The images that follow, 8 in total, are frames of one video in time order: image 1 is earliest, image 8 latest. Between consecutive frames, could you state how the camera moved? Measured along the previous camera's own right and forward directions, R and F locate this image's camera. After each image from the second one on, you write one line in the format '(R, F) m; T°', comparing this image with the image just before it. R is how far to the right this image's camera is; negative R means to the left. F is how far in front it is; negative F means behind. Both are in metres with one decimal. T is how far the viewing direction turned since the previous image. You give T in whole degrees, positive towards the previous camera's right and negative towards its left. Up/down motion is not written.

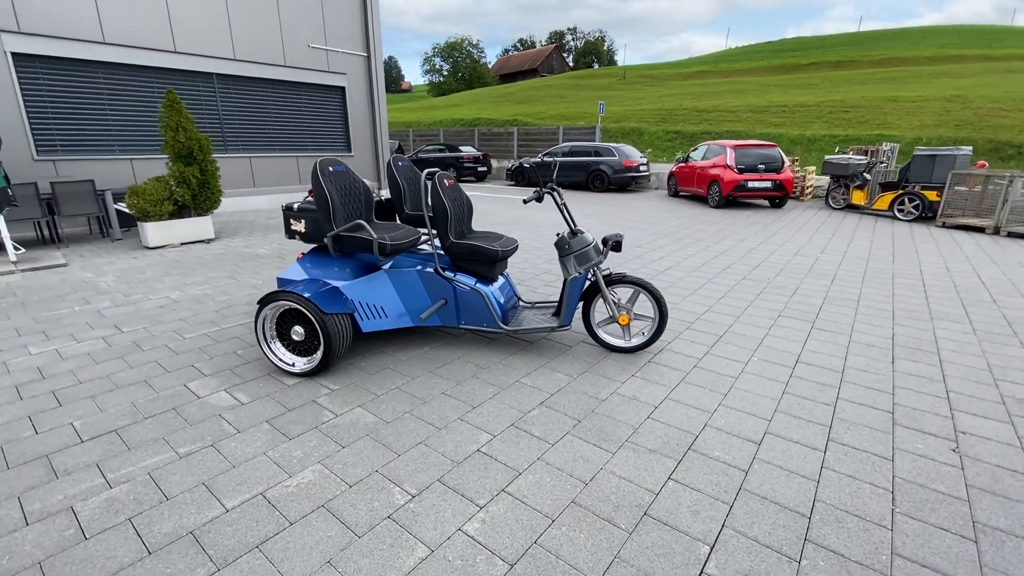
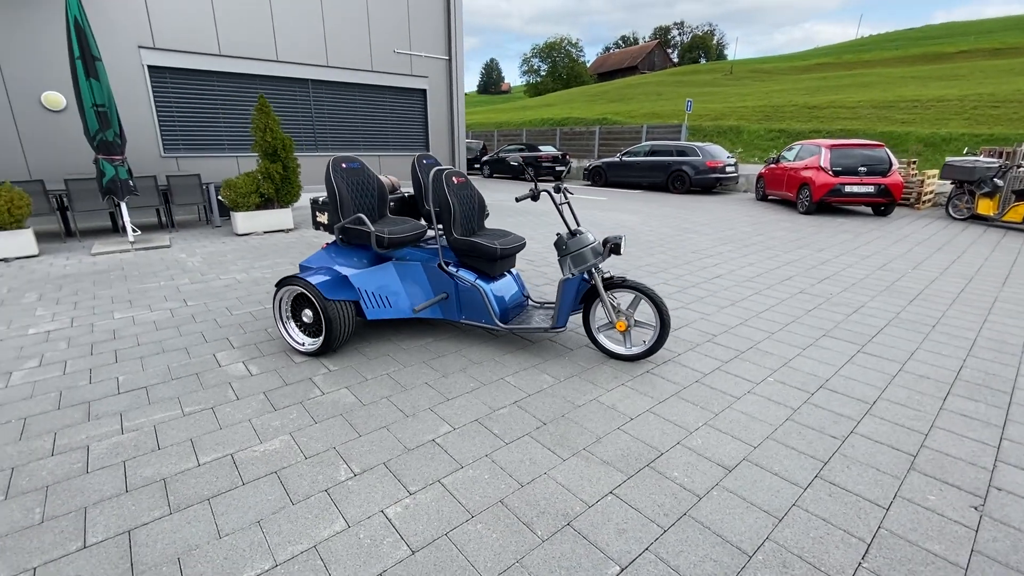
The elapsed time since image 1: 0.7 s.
(+0.7, 0.0) m; -11°
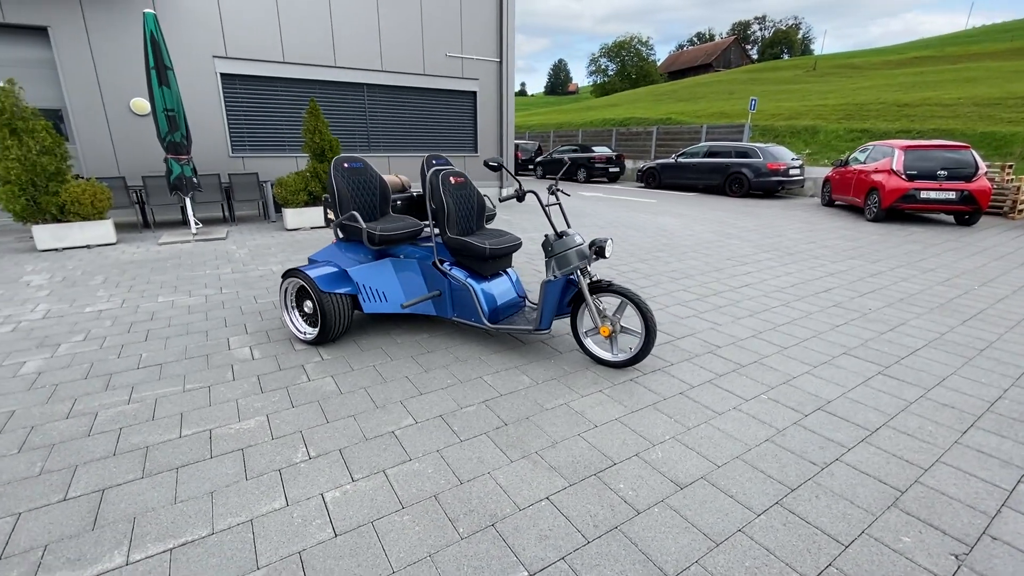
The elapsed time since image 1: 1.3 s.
(+0.5, 0.0) m; -8°
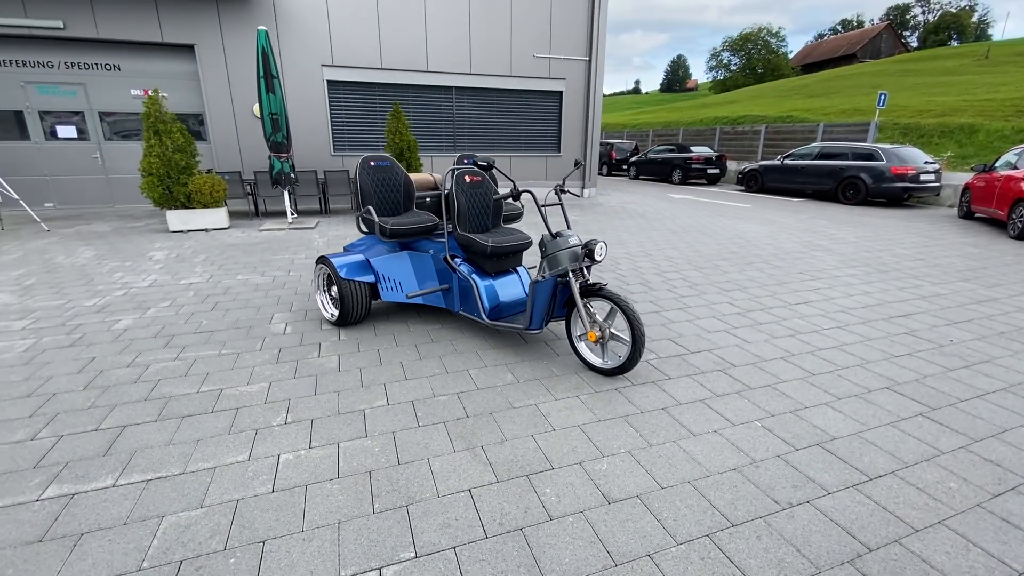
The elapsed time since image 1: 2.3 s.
(+0.7, 0.0) m; -12°
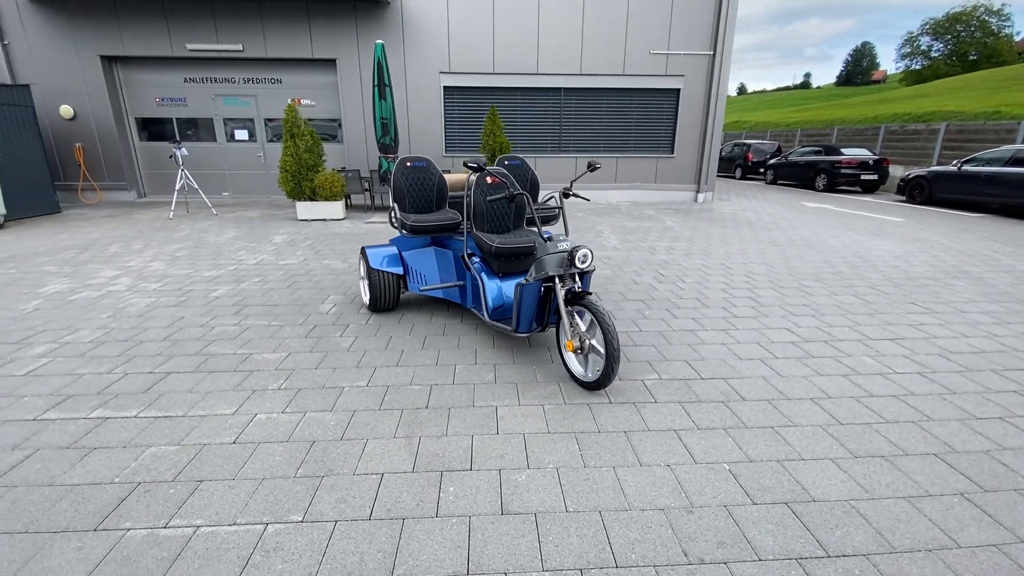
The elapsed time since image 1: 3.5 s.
(+0.9, +0.1) m; -16°
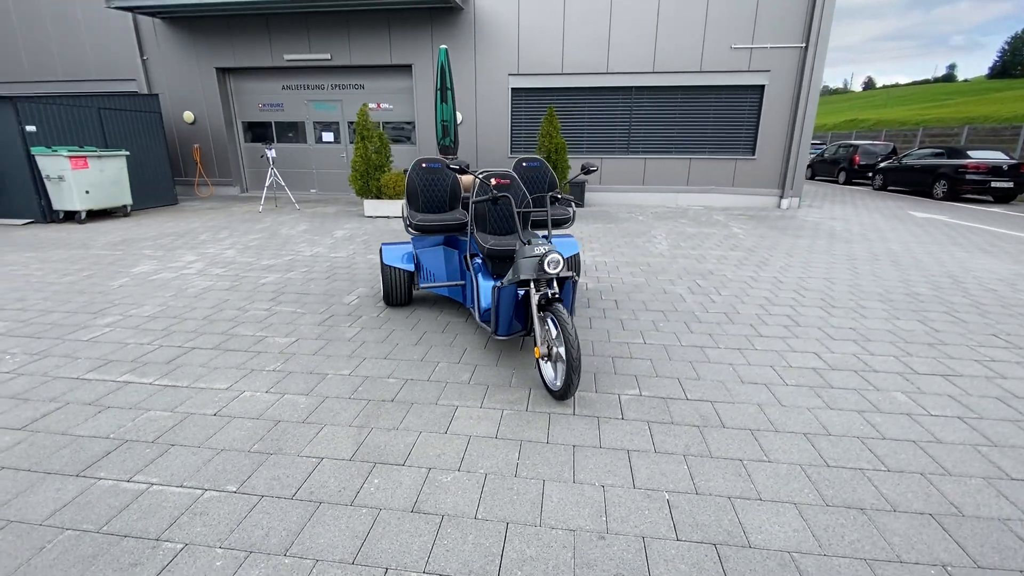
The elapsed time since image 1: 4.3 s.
(+0.7, +0.1) m; -11°
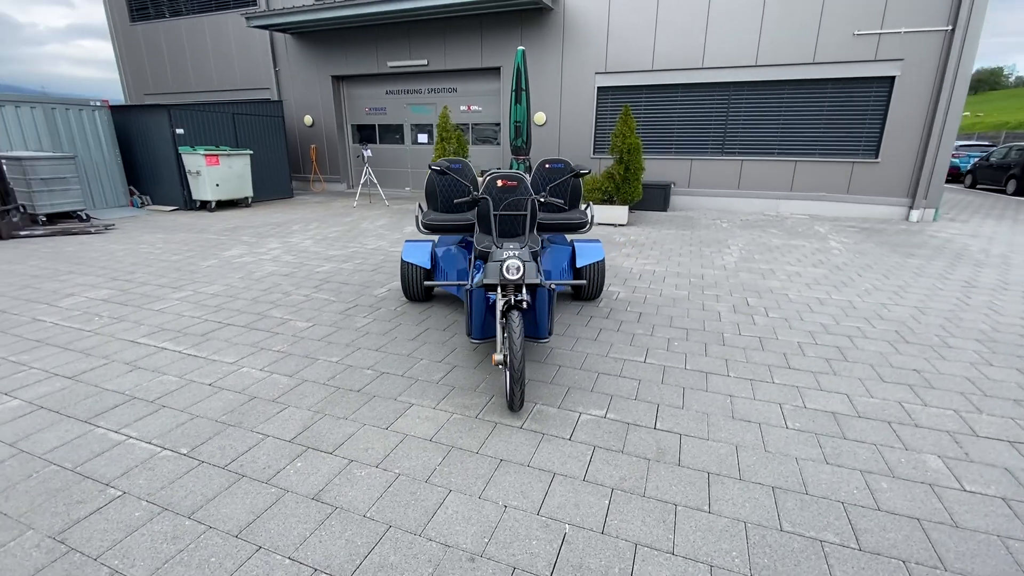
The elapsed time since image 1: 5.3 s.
(+0.9, +0.2) m; -13°
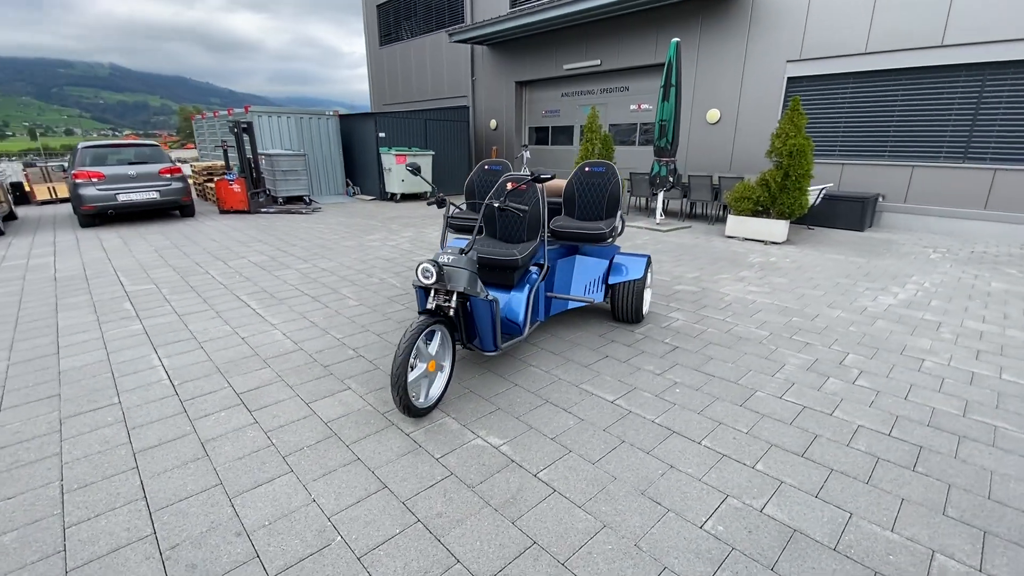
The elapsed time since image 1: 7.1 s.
(+1.6, +0.5) m; -25°
